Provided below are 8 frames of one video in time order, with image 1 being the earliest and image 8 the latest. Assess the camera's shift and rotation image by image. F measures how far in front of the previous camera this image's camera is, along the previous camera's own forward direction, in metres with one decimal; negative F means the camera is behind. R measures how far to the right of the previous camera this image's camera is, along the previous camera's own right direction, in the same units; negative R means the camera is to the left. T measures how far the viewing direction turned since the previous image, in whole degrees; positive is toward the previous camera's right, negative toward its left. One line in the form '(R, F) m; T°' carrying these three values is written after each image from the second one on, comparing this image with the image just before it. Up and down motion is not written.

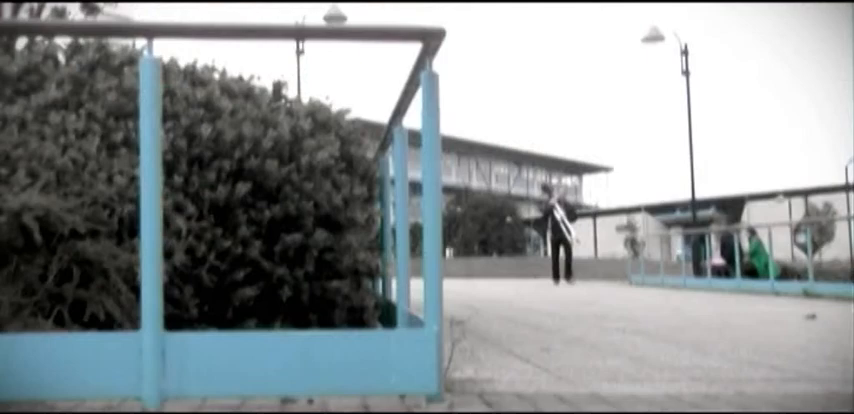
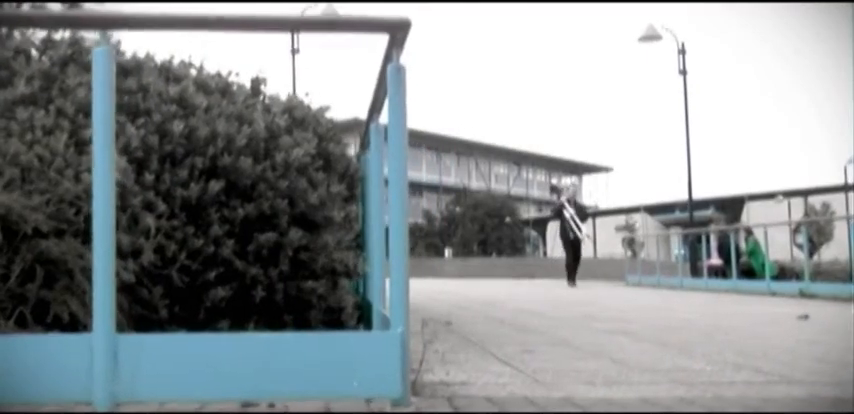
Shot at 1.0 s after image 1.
(+0.2, +0.2) m; 0°
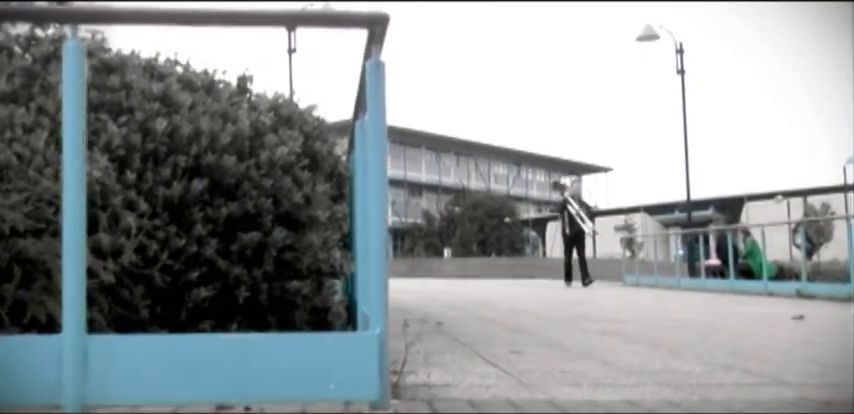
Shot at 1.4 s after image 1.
(+0.1, +0.1) m; 0°
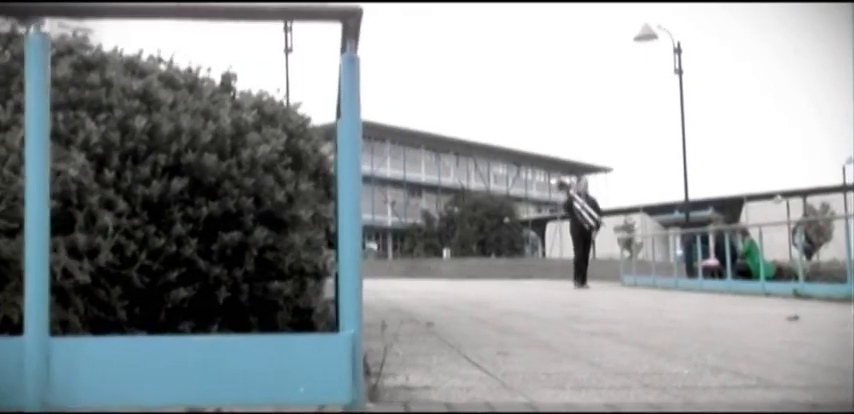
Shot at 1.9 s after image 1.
(+0.1, +0.1) m; 0°
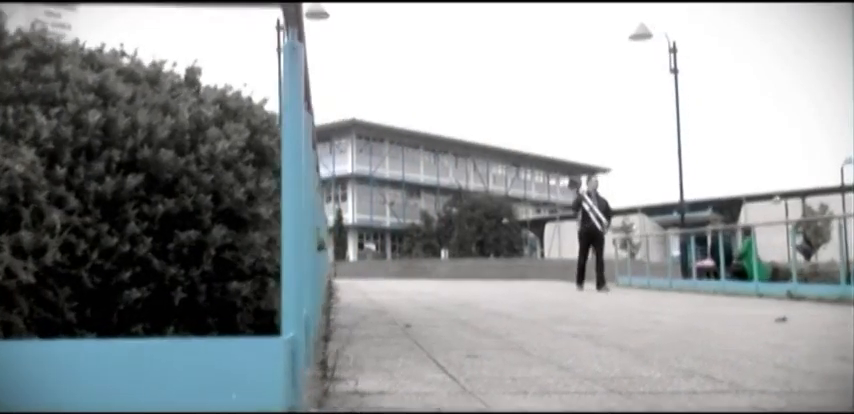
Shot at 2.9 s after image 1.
(+0.3, +0.3) m; 0°
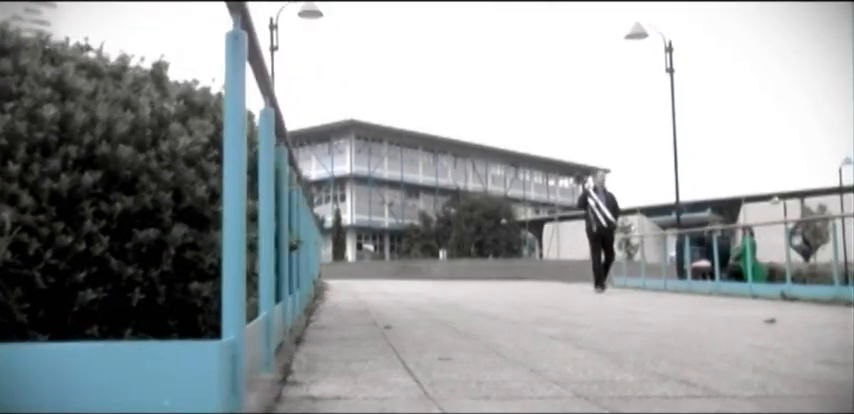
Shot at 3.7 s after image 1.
(+0.2, +0.2) m; 0°
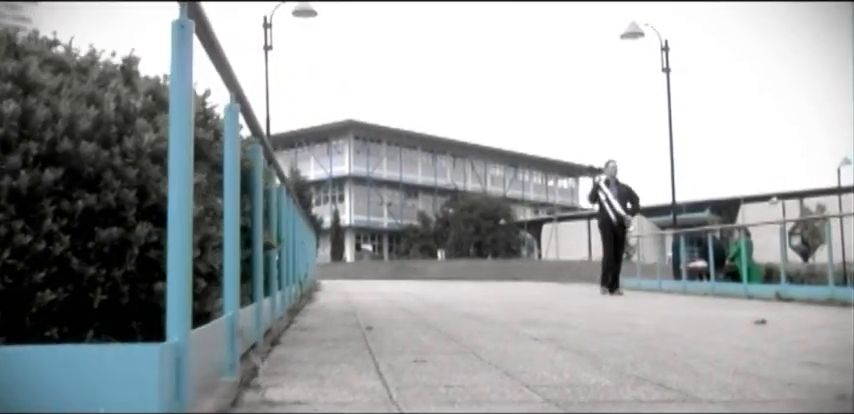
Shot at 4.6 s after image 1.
(+0.2, +0.2) m; 0°
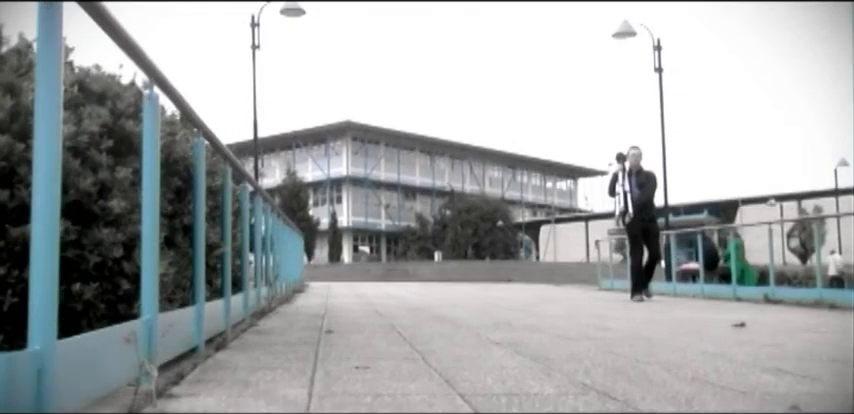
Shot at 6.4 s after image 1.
(+0.4, +0.4) m; 0°
